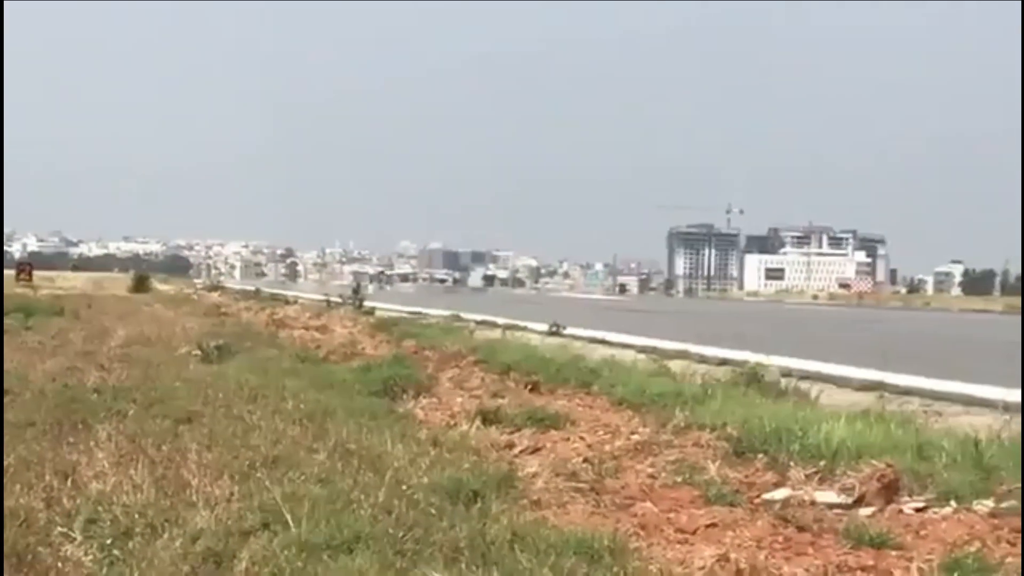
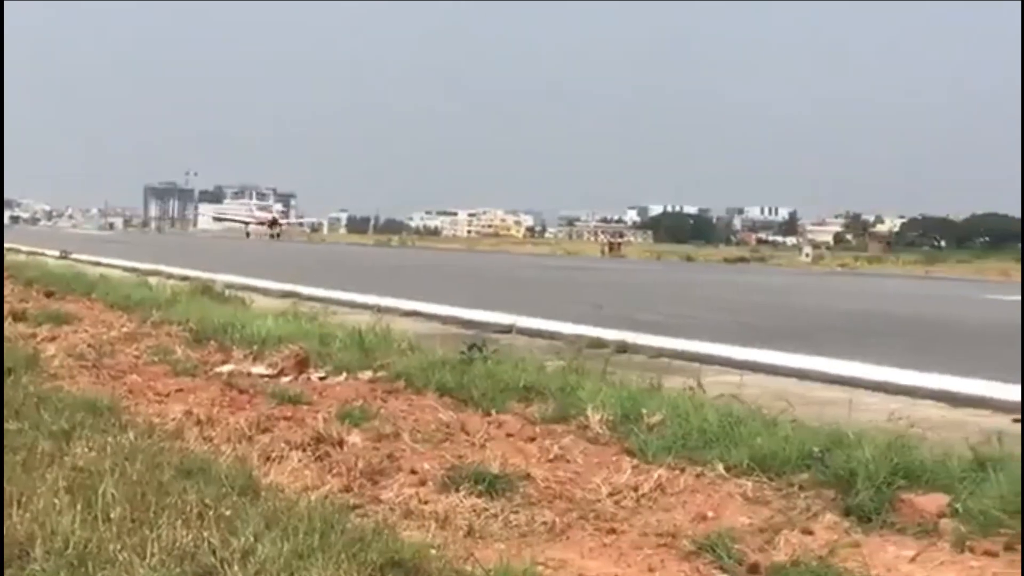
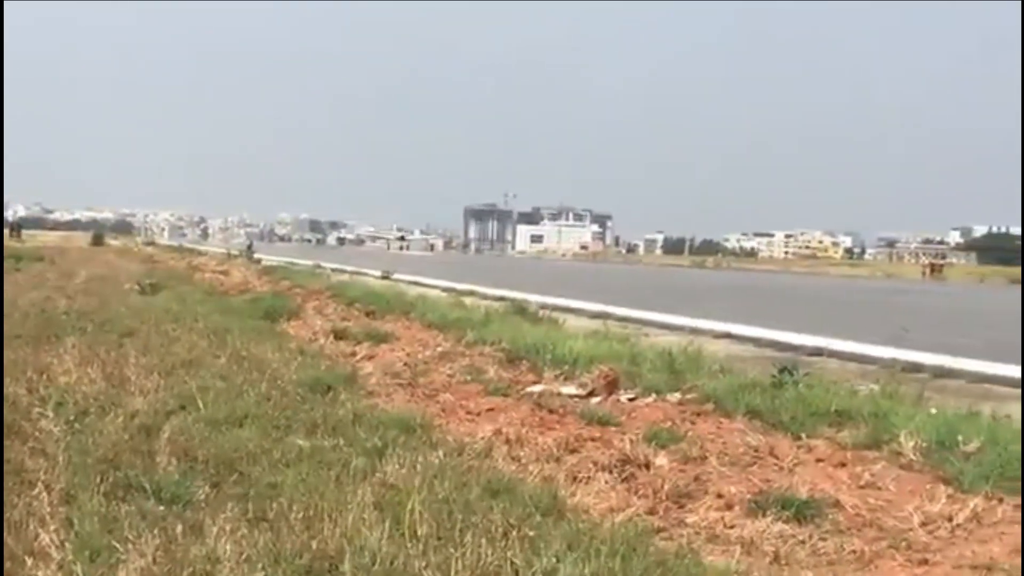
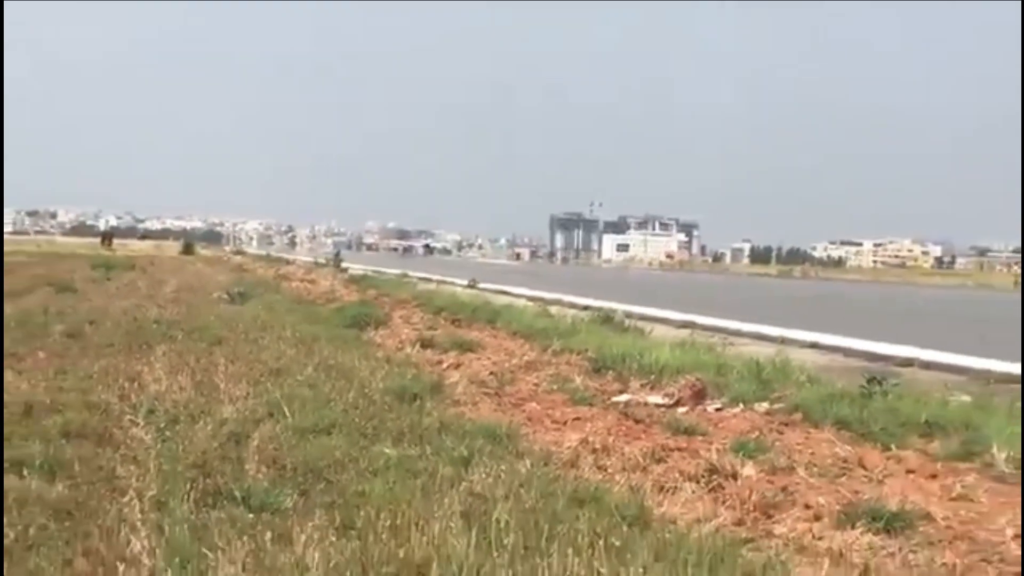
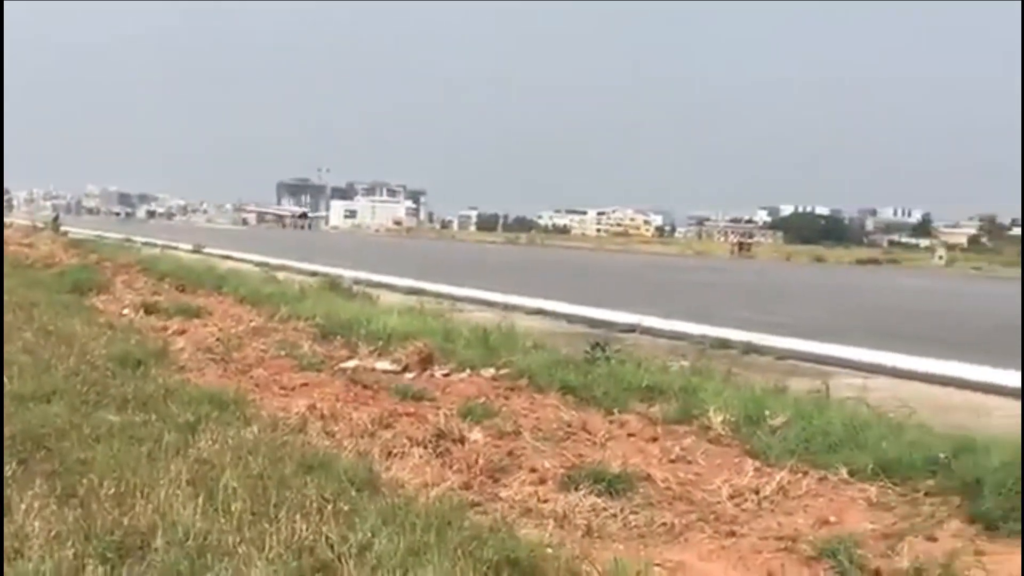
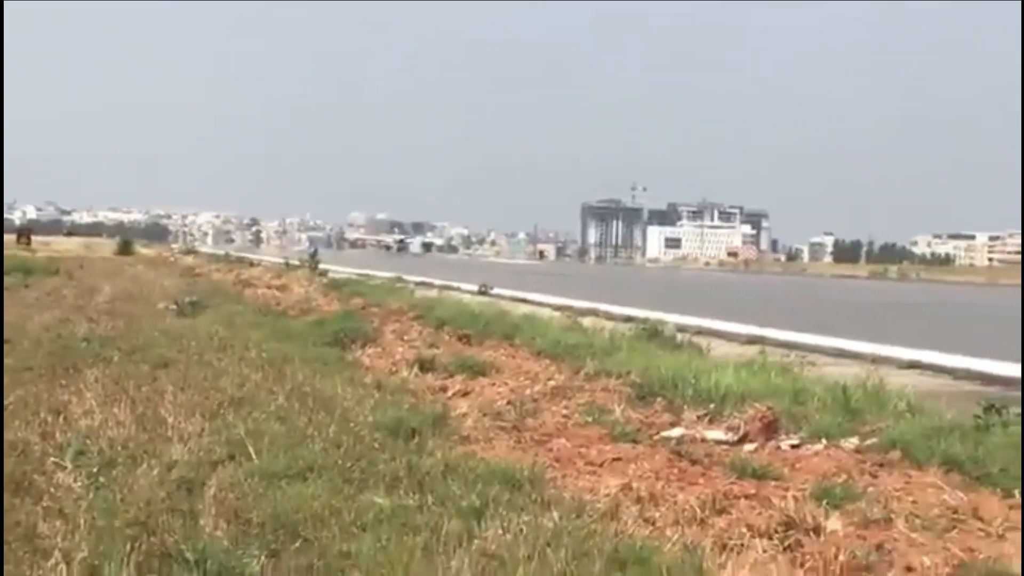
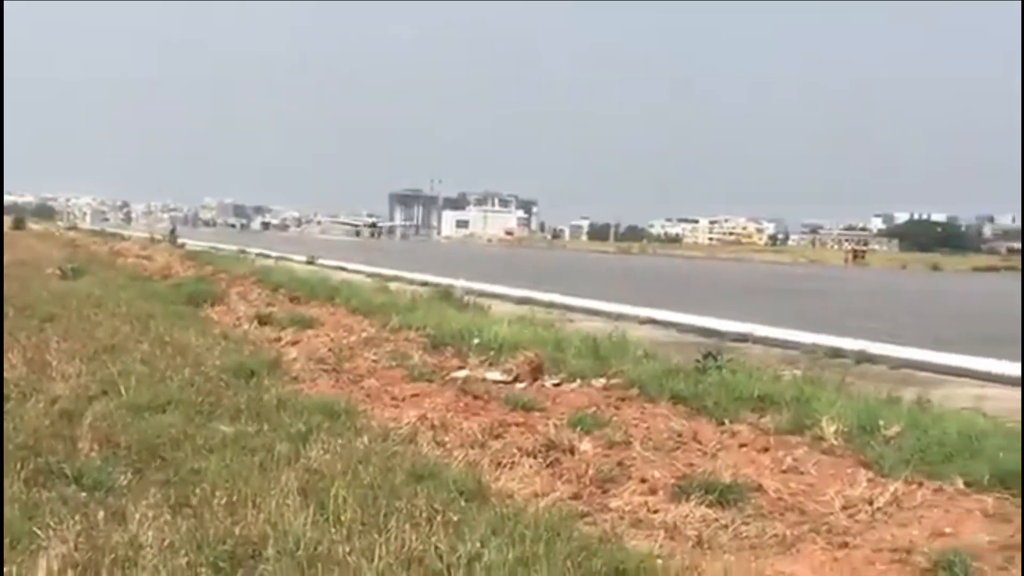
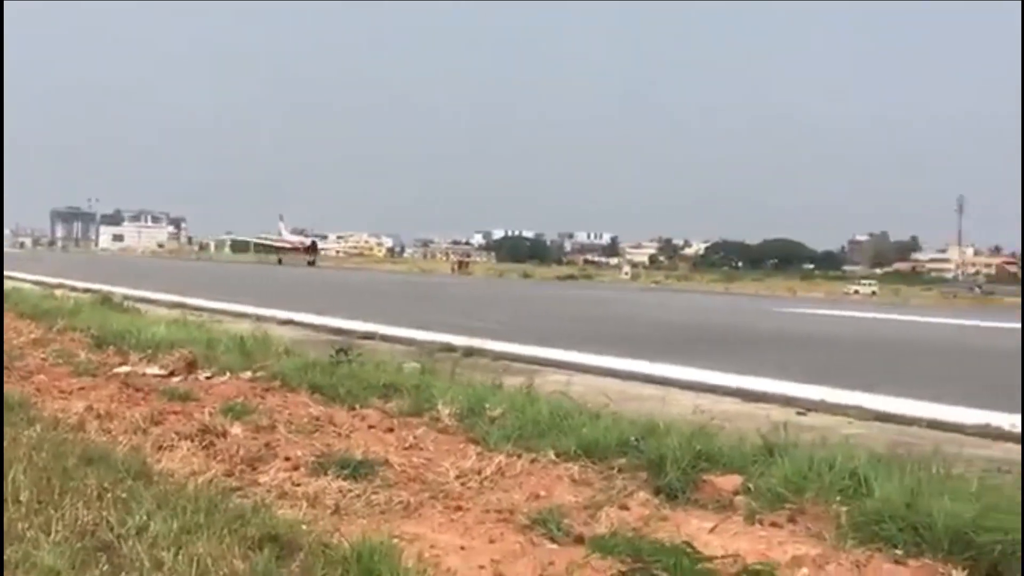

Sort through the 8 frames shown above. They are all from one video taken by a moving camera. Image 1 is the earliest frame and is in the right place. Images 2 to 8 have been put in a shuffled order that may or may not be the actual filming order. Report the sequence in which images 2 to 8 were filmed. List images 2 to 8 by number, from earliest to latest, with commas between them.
6, 4, 3, 7, 5, 2, 8
